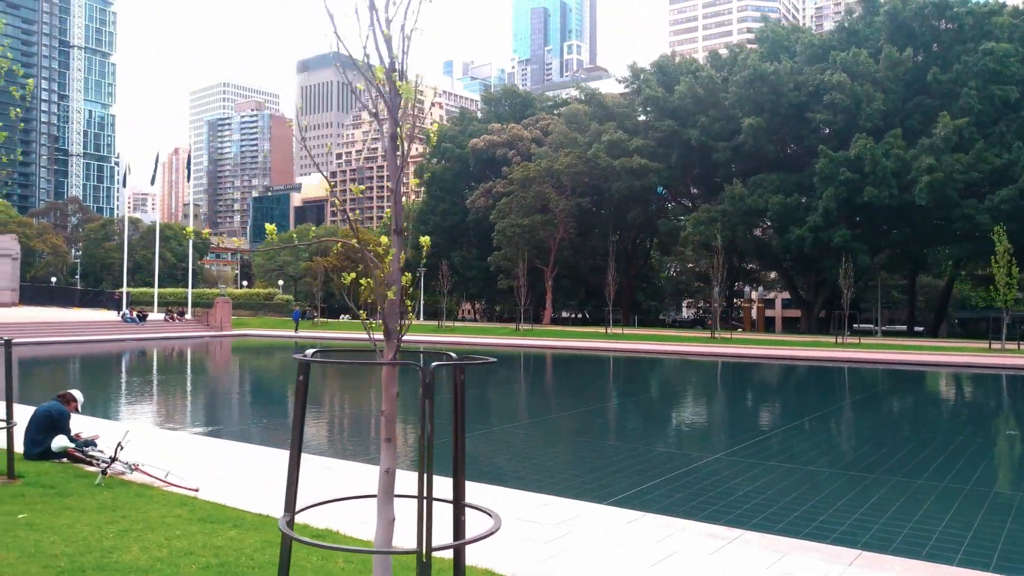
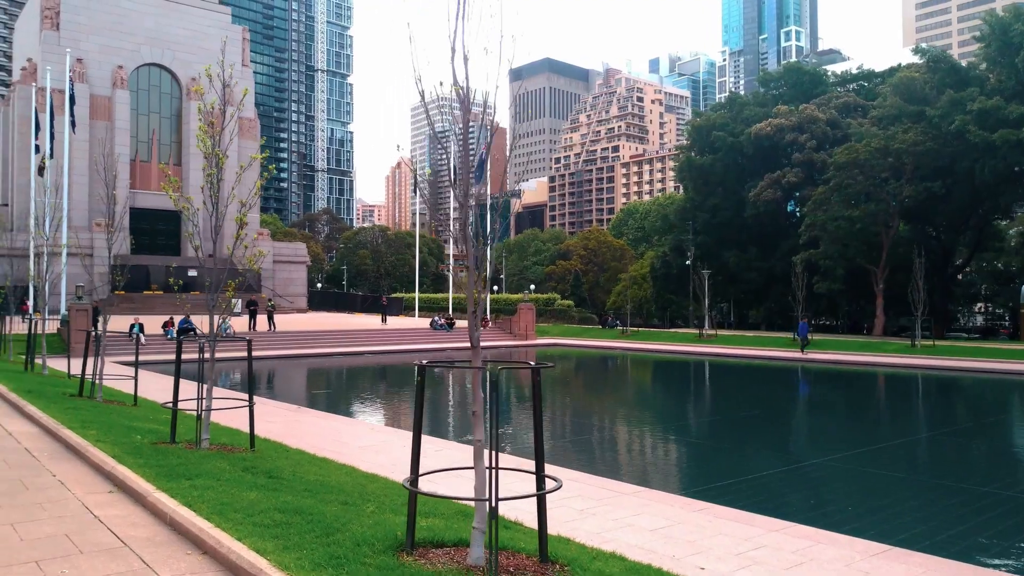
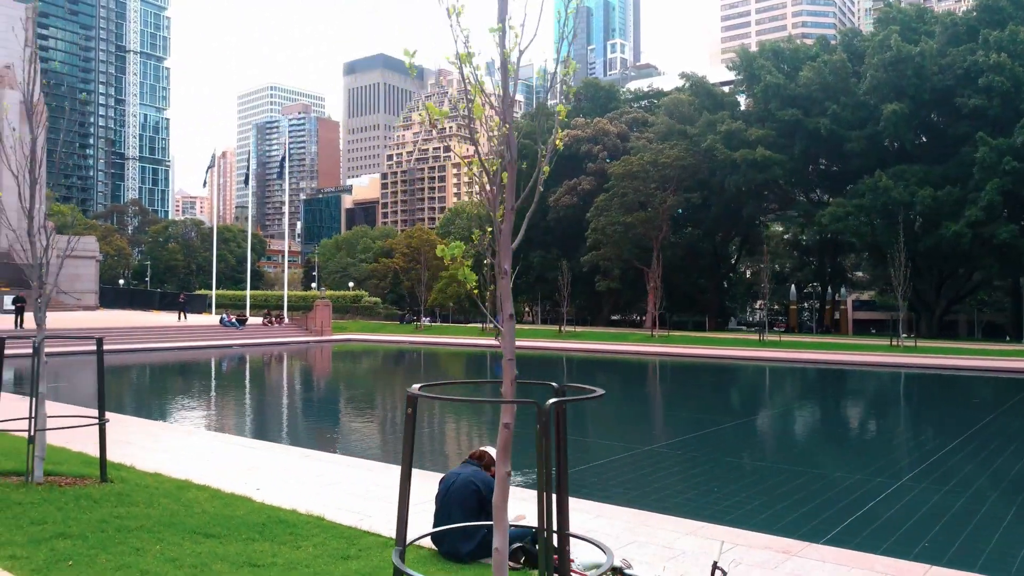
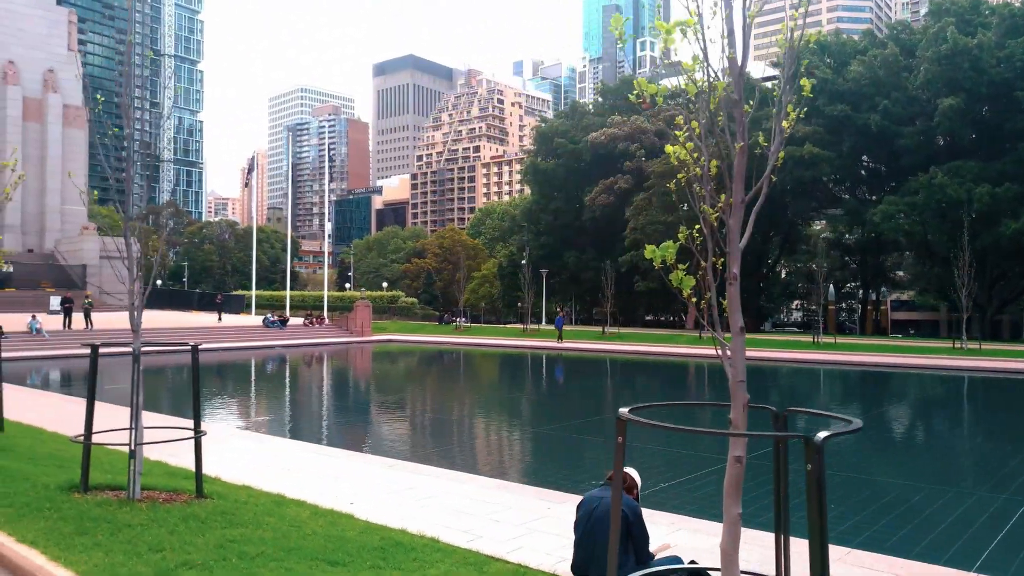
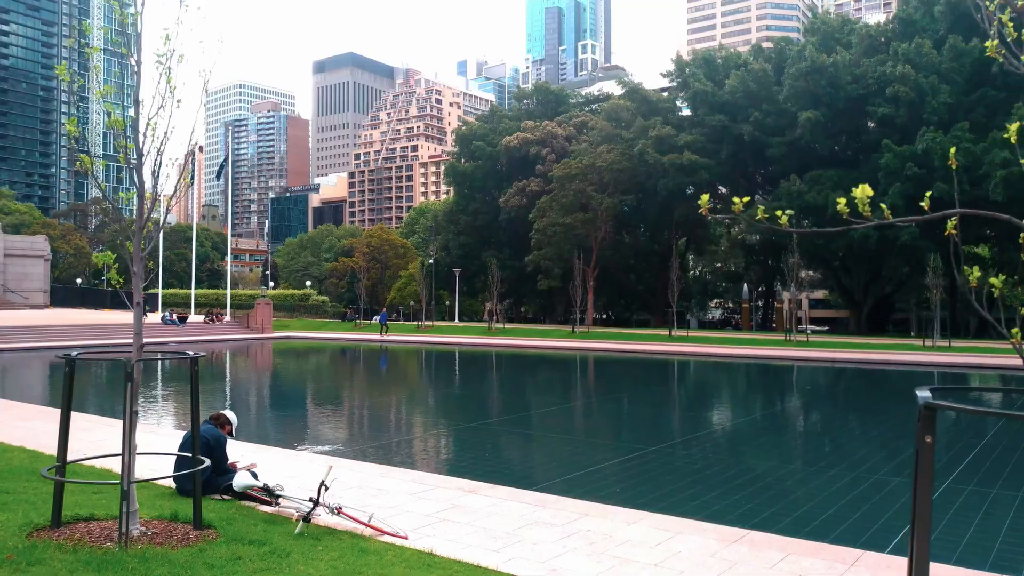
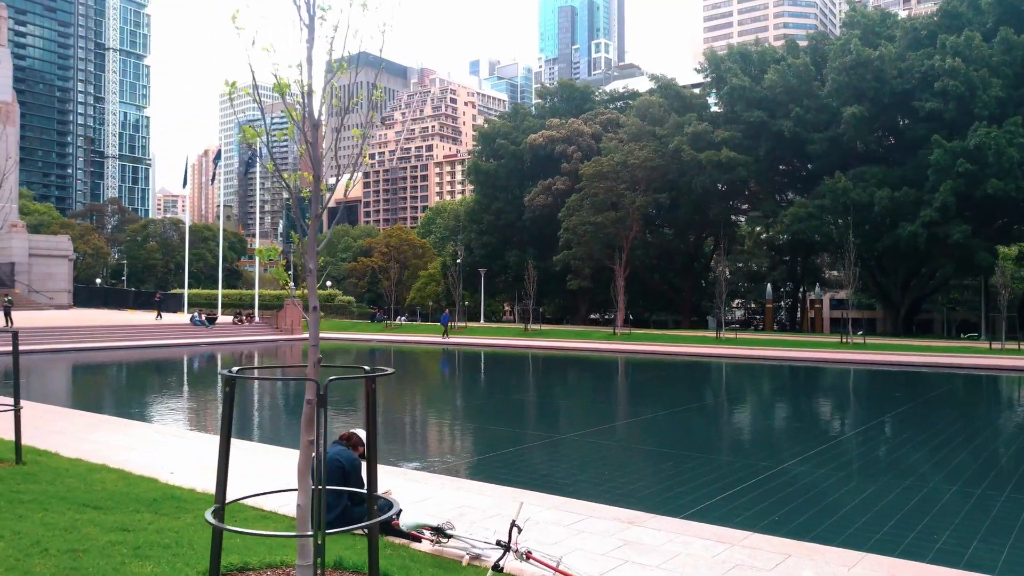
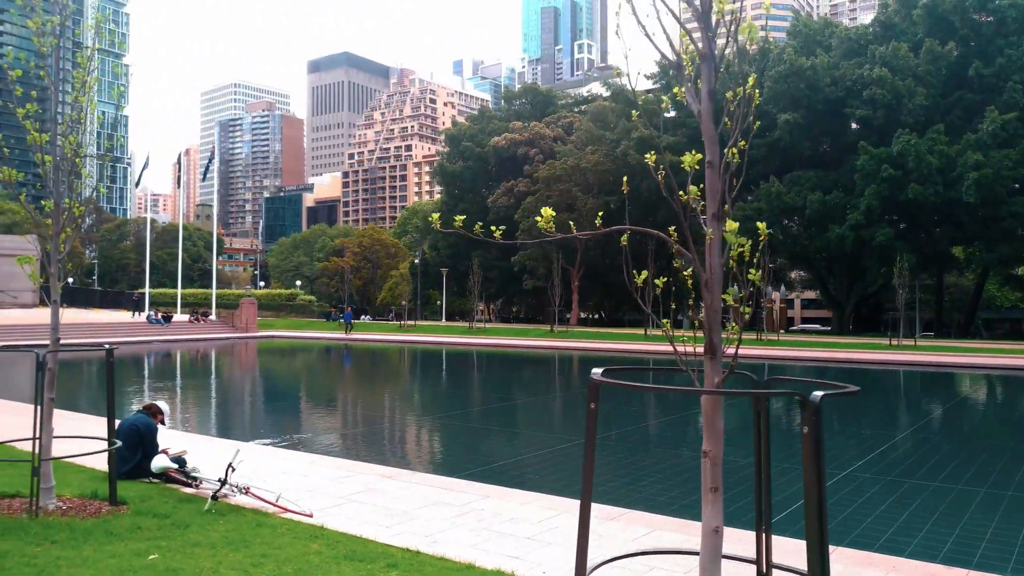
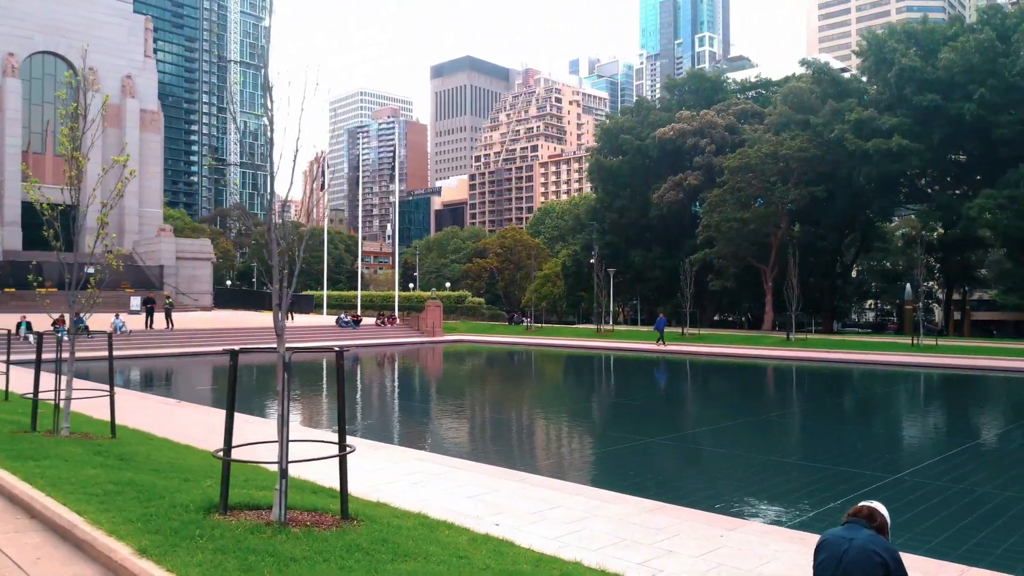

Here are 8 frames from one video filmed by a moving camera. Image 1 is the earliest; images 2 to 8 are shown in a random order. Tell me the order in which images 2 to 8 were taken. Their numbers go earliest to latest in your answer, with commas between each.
7, 5, 6, 3, 4, 8, 2
